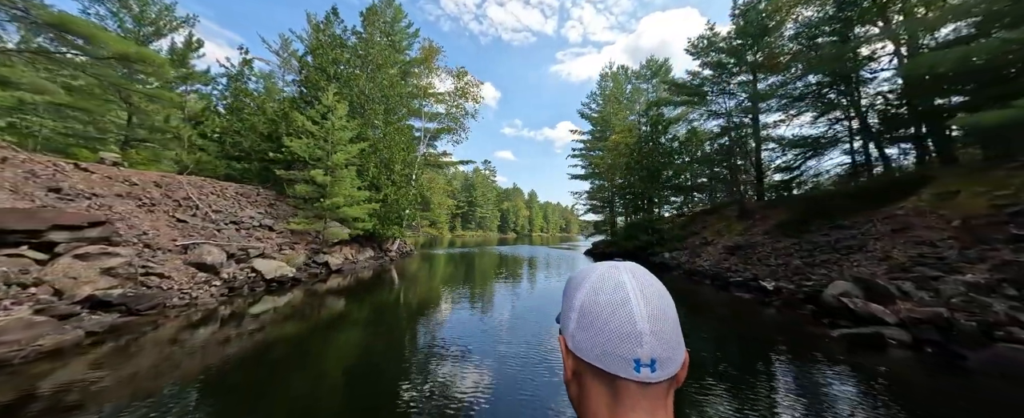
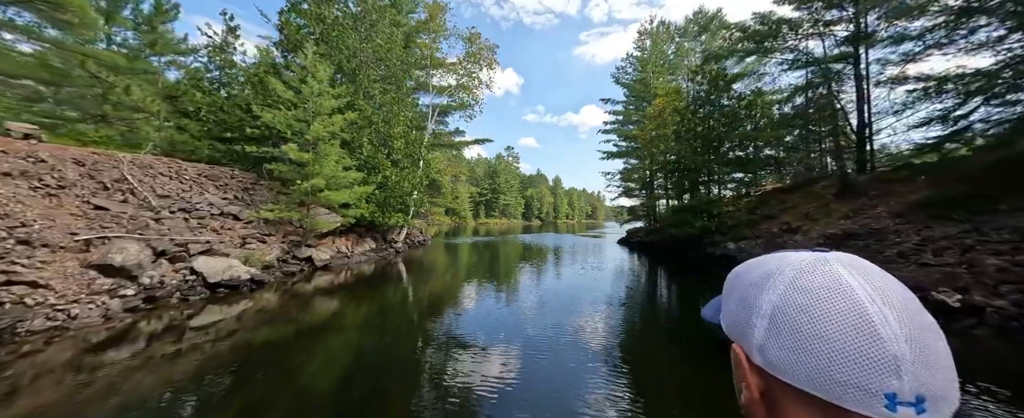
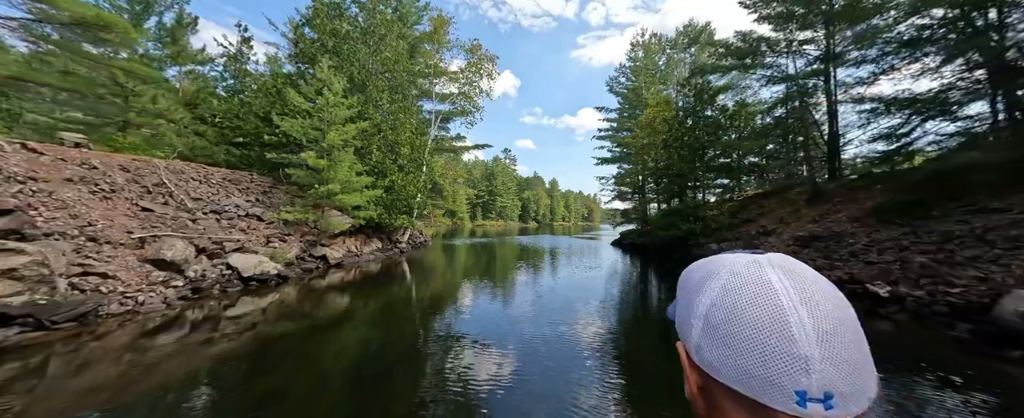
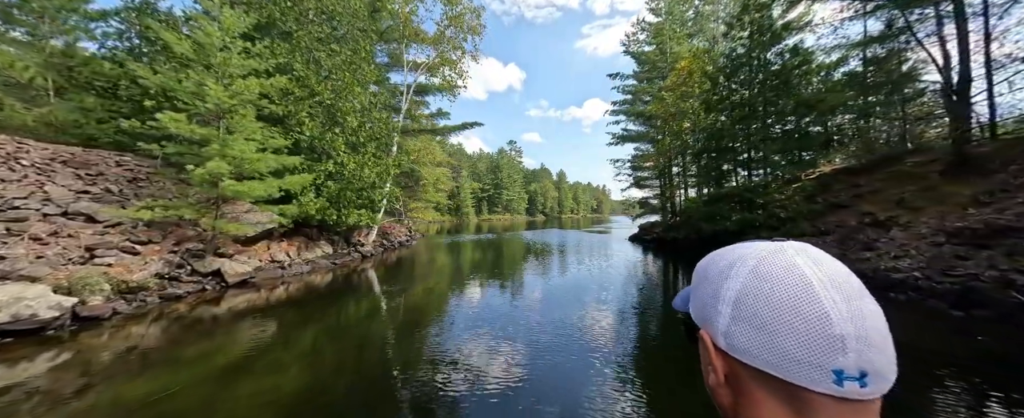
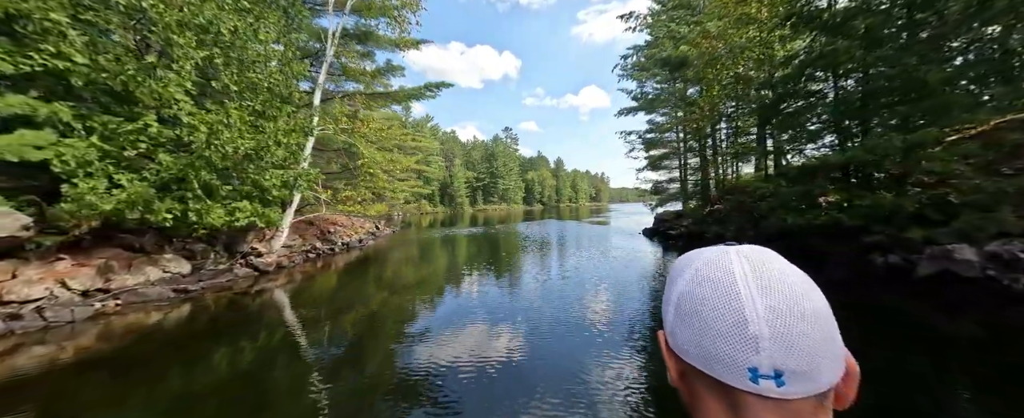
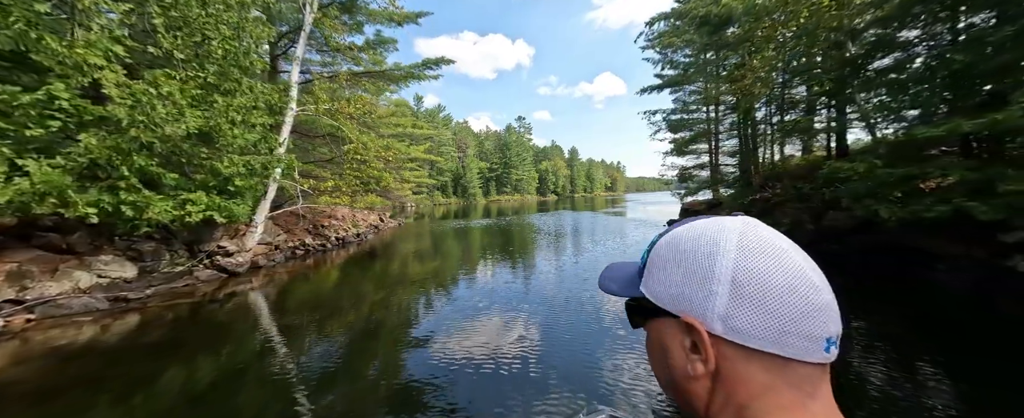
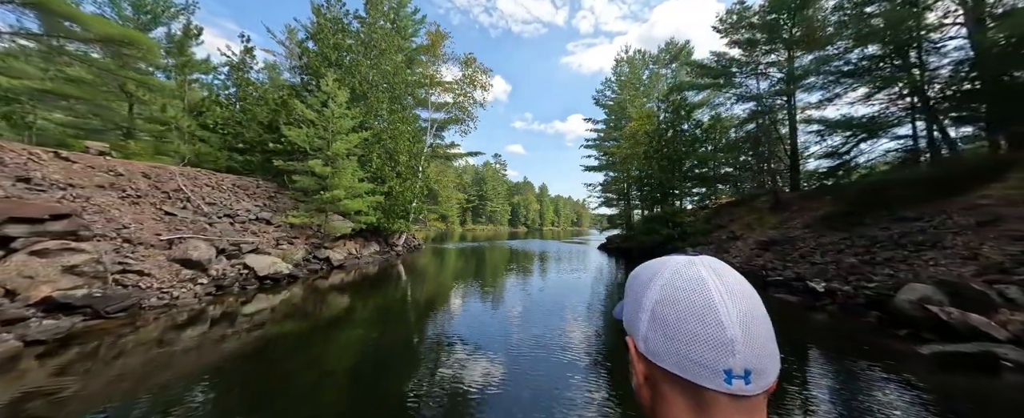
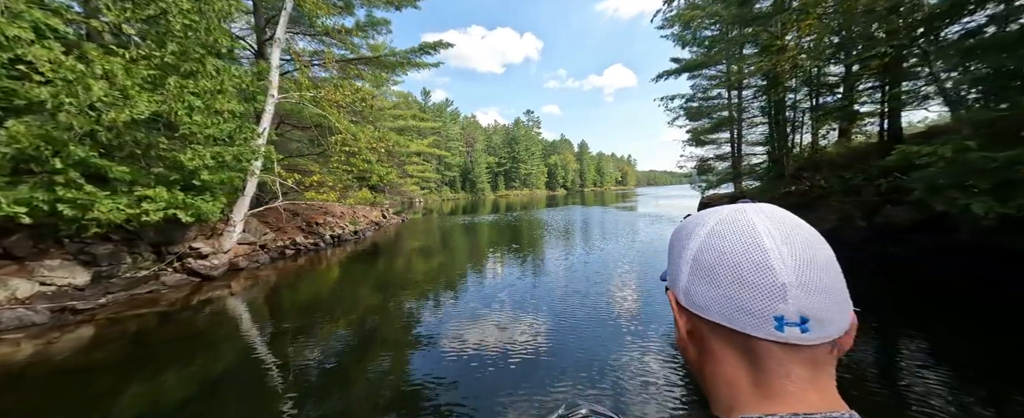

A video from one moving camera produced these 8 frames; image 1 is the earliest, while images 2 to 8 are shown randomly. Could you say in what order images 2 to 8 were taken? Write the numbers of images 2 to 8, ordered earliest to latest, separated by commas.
7, 3, 2, 4, 5, 6, 8
